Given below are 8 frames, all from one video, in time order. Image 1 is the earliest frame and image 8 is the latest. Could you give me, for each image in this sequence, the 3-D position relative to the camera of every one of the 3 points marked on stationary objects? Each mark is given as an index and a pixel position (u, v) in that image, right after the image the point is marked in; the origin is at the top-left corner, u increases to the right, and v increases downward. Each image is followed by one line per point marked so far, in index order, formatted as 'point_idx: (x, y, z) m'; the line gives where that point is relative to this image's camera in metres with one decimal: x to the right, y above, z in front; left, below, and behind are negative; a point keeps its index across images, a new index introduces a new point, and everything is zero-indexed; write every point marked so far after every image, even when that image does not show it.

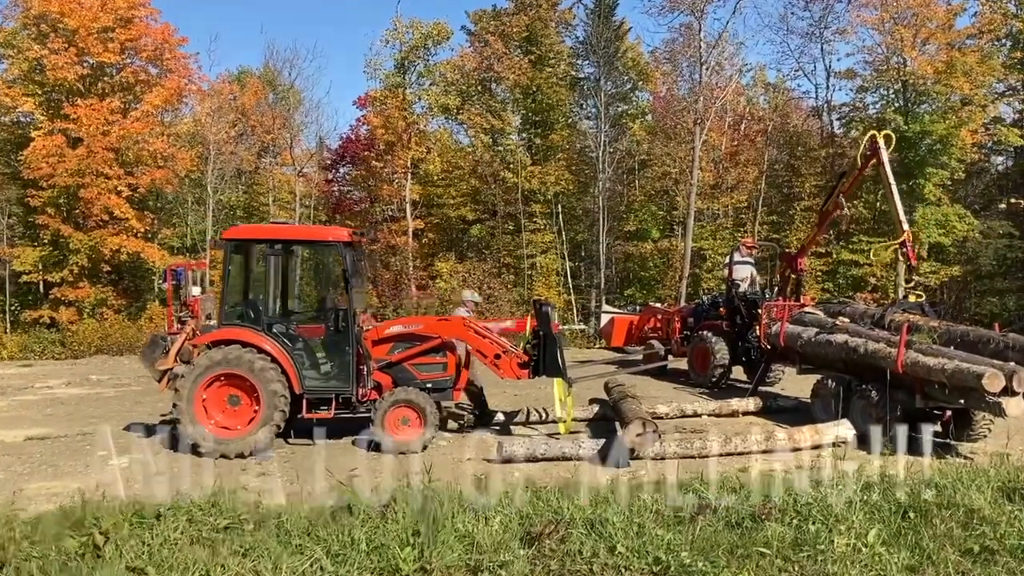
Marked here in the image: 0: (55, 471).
0: (-3.9, -1.6, +8.1) m
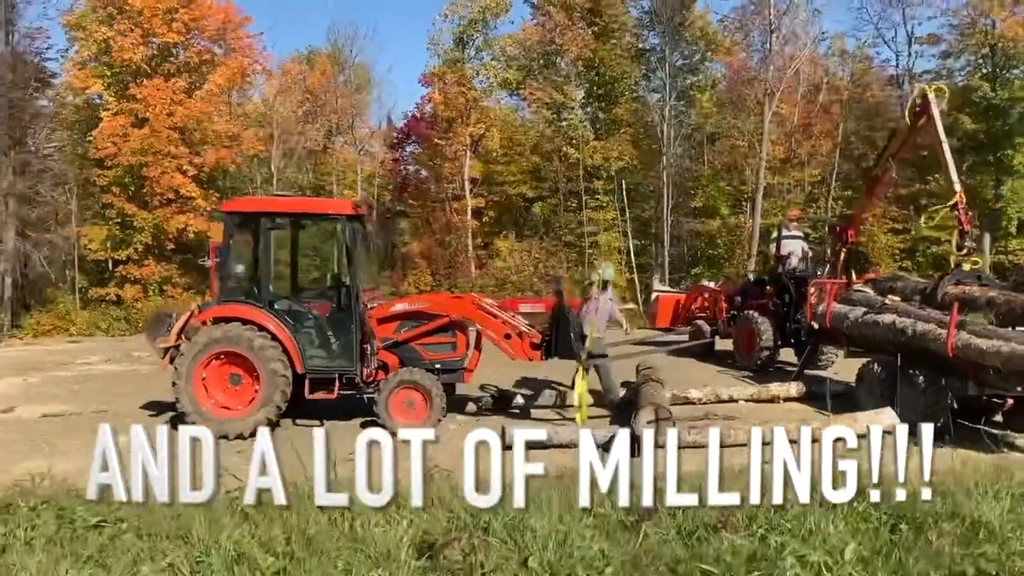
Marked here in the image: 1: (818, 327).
0: (-3.9, -1.4, +8.0) m
1: (+3.5, -0.5, +10.8) m
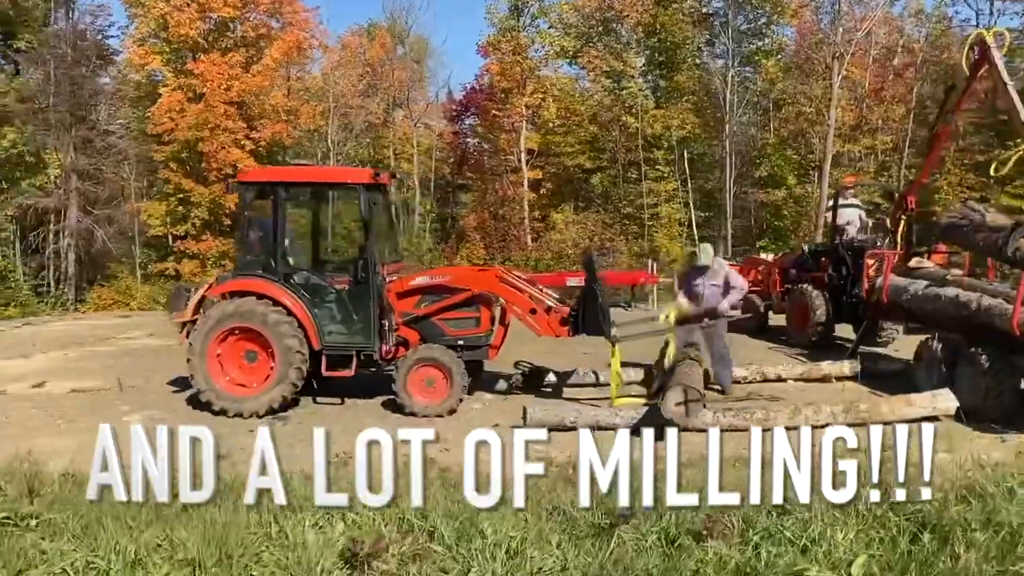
0: (-3.7, -1.2, +7.8) m
1: (+3.8, -0.2, +10.1) m
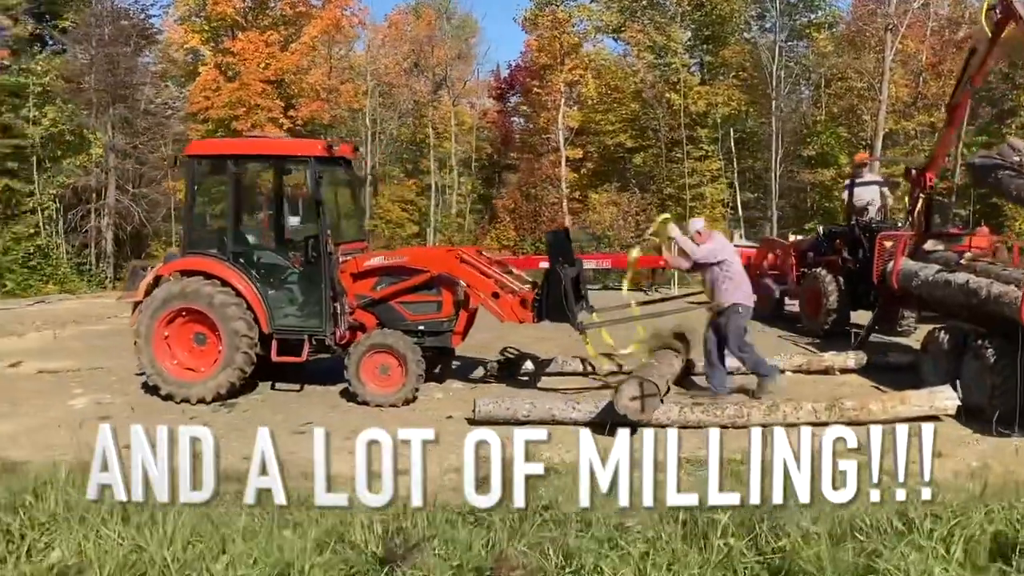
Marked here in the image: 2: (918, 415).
0: (-4.0, -1.0, +7.6) m
1: (+3.7, 0.0, +9.2) m
2: (+2.9, -0.9, +6.7) m
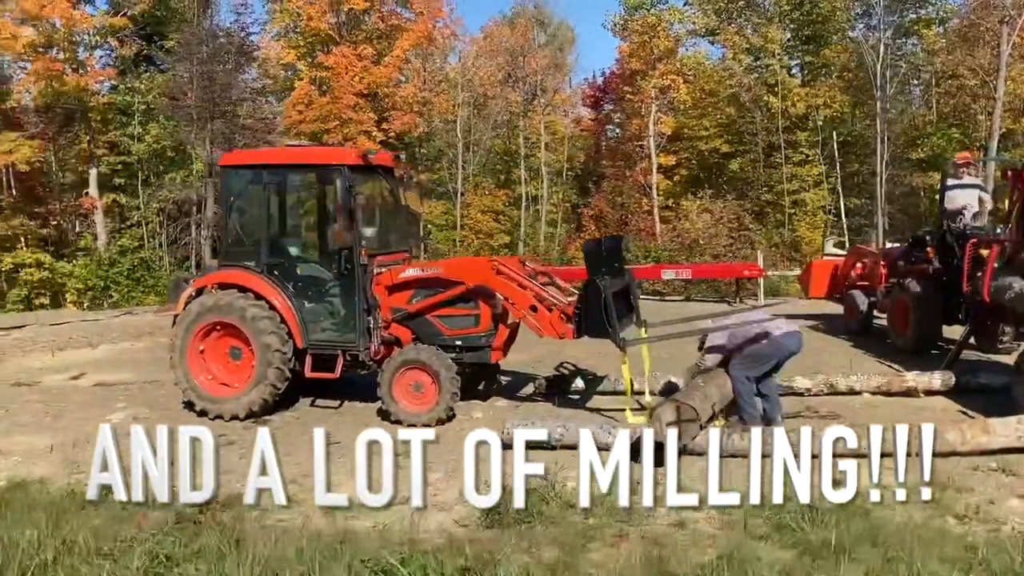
0: (-3.7, -1.1, +7.5) m
1: (+4.1, -0.1, +8.3) m
2: (+3.1, -1.0, +5.9) m
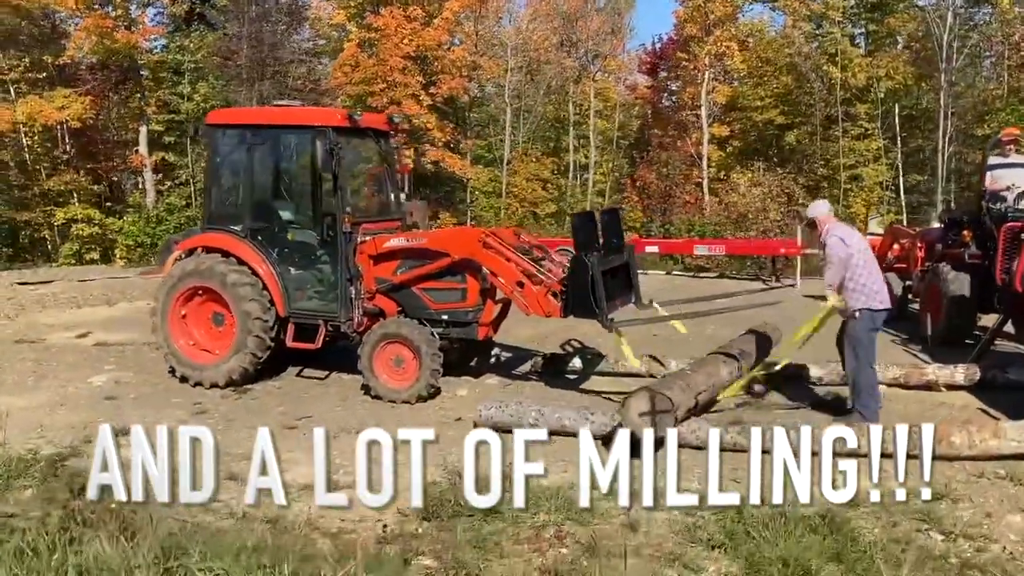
0: (-3.8, -0.8, +7.5) m
1: (+4.1, 0.0, +7.7) m
2: (+2.9, -1.0, +5.4) m
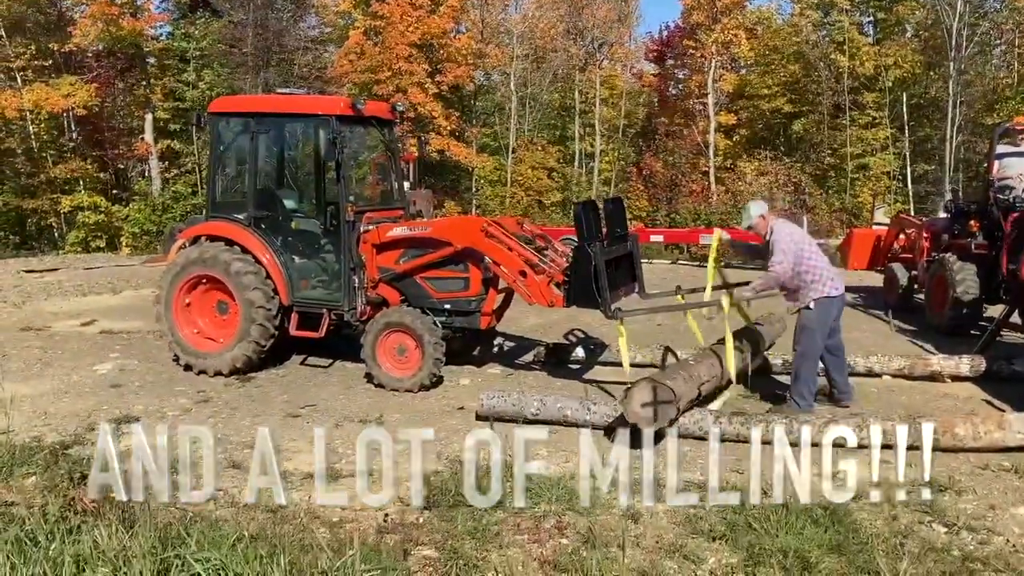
0: (-3.7, -0.7, +7.5) m
1: (+4.1, +0.1, +7.7) m
2: (+2.9, -0.9, +5.4) m
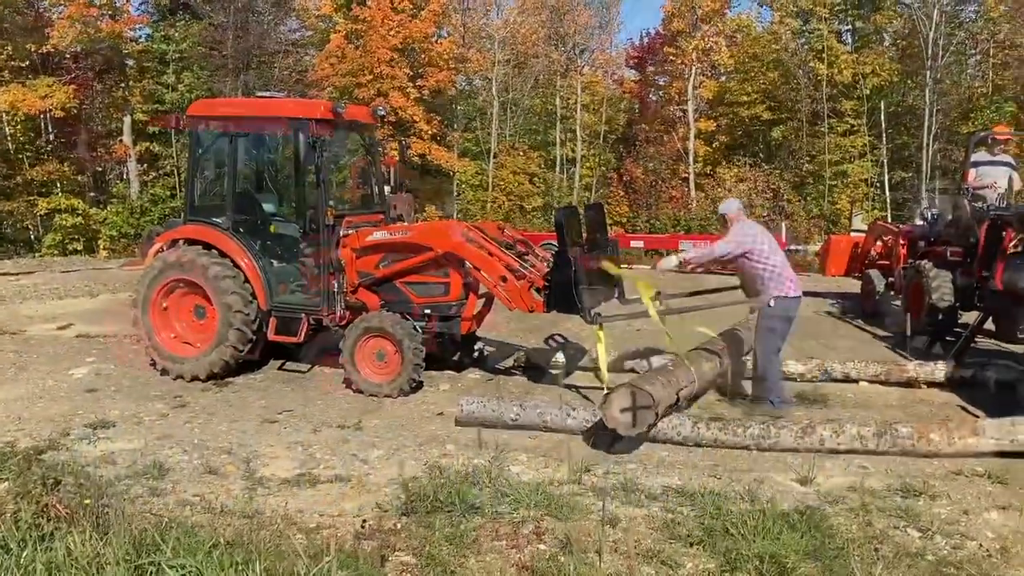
0: (-3.9, -0.7, +7.4) m
1: (+4.0, 0.0, +7.8) m
2: (+2.8, -1.0, +5.5) m
